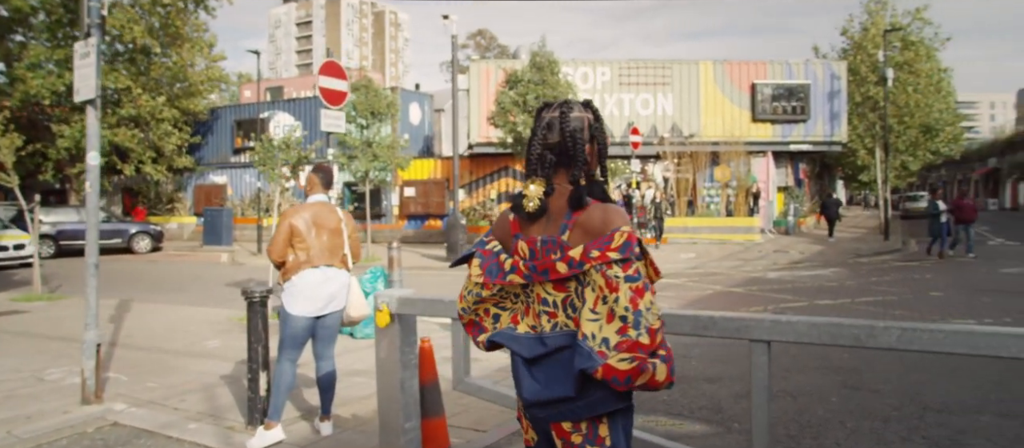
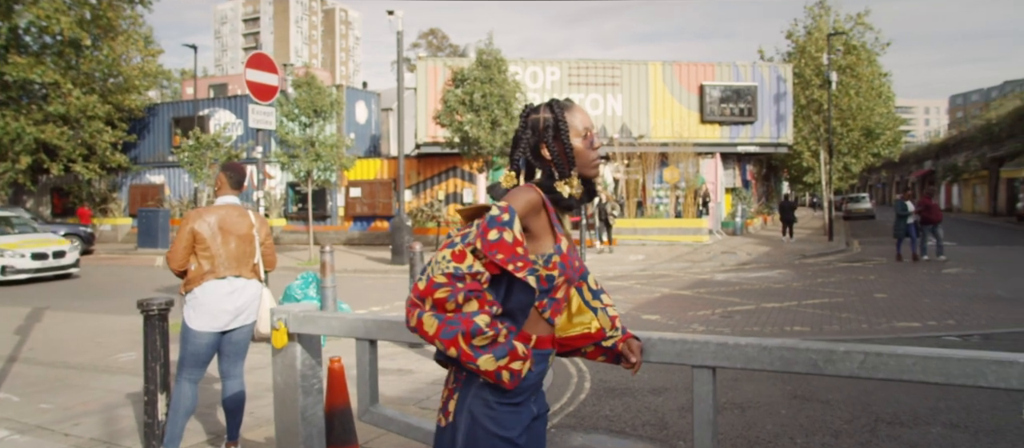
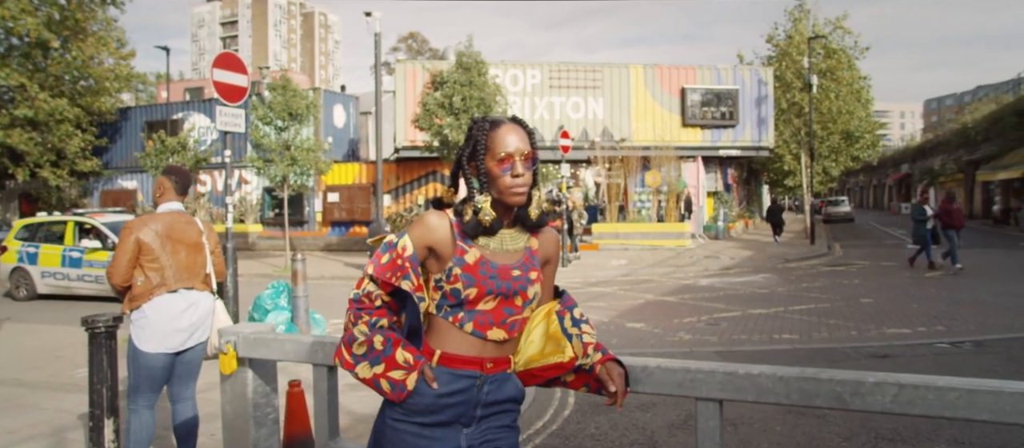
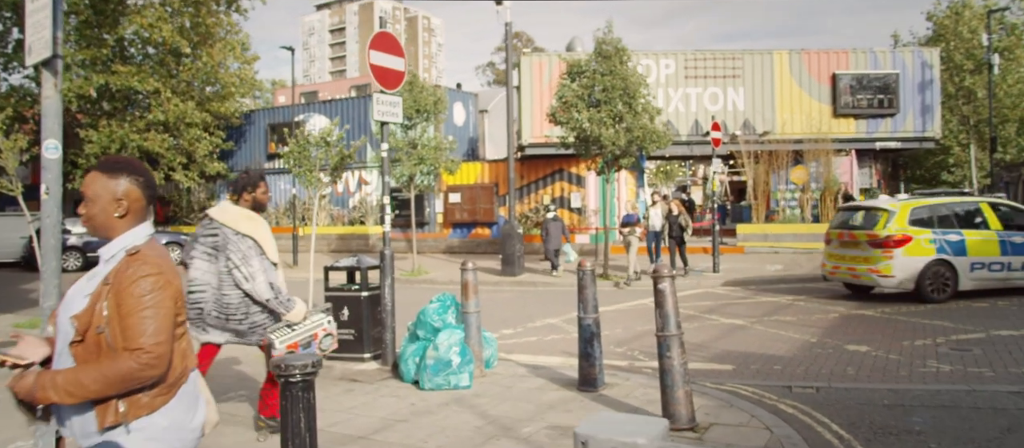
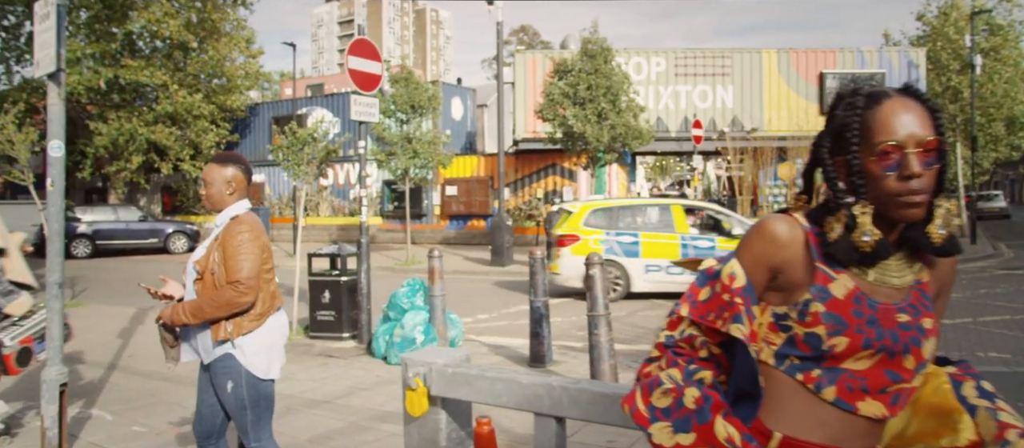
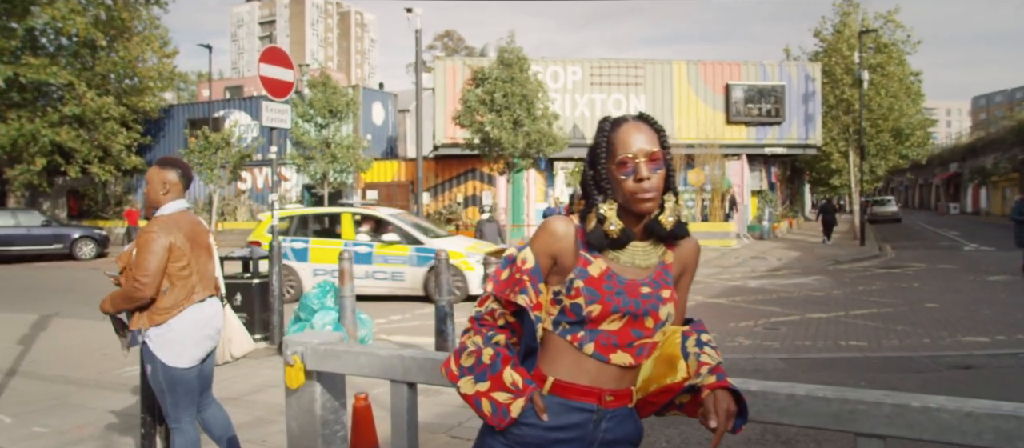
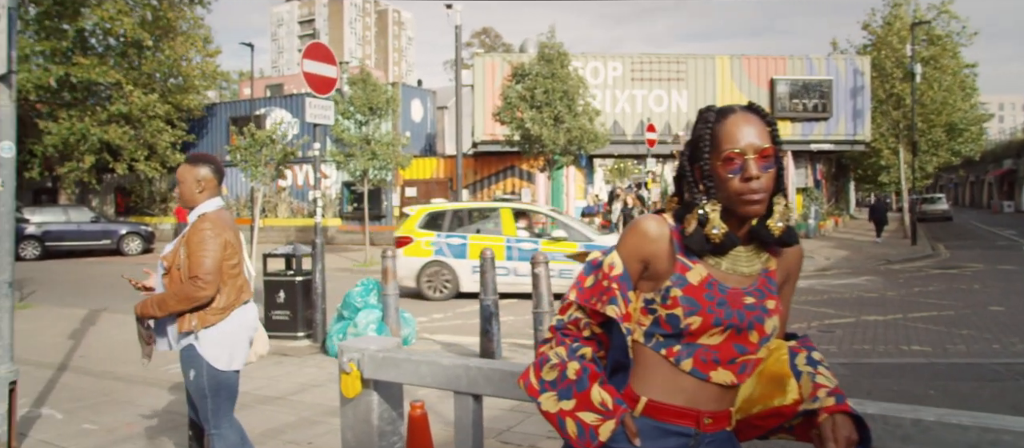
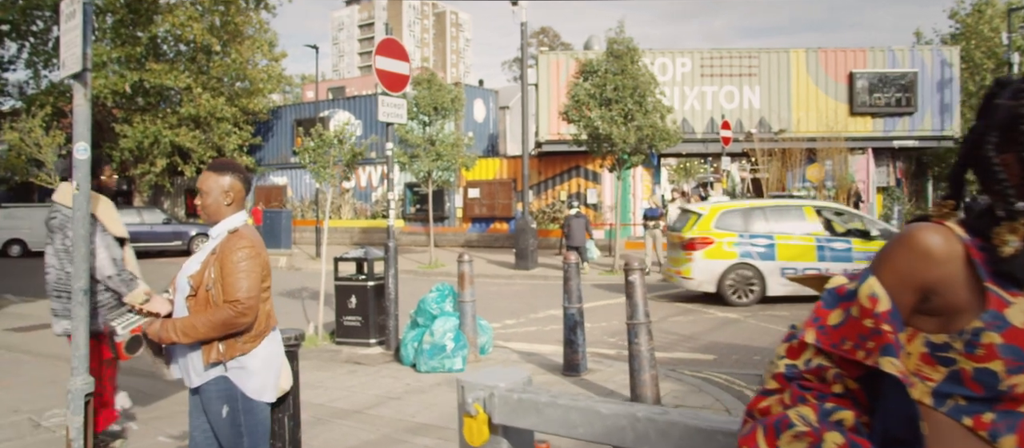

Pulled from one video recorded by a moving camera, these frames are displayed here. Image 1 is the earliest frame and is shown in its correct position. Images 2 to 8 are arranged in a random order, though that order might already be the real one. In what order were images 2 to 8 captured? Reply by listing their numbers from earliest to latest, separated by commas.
2, 3, 6, 7, 5, 8, 4
